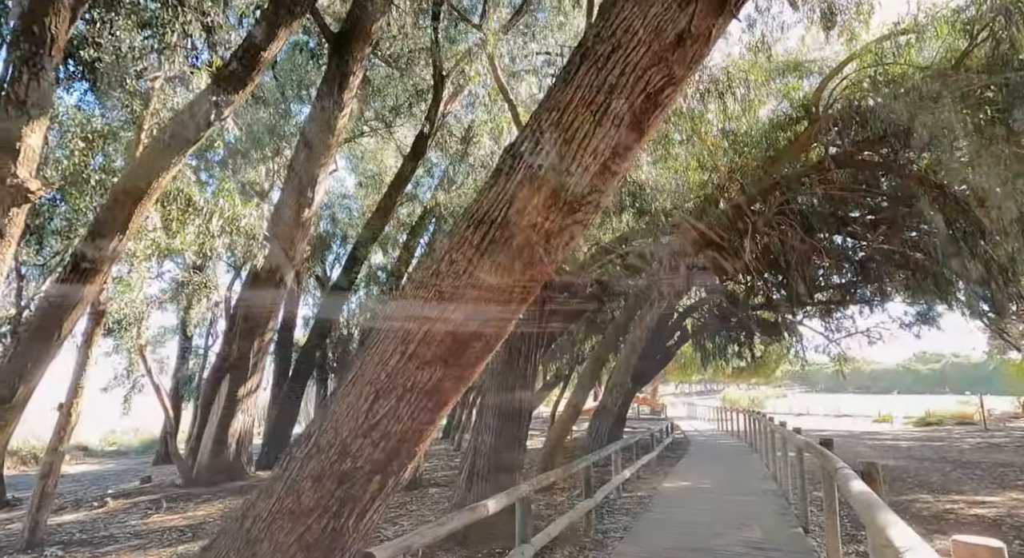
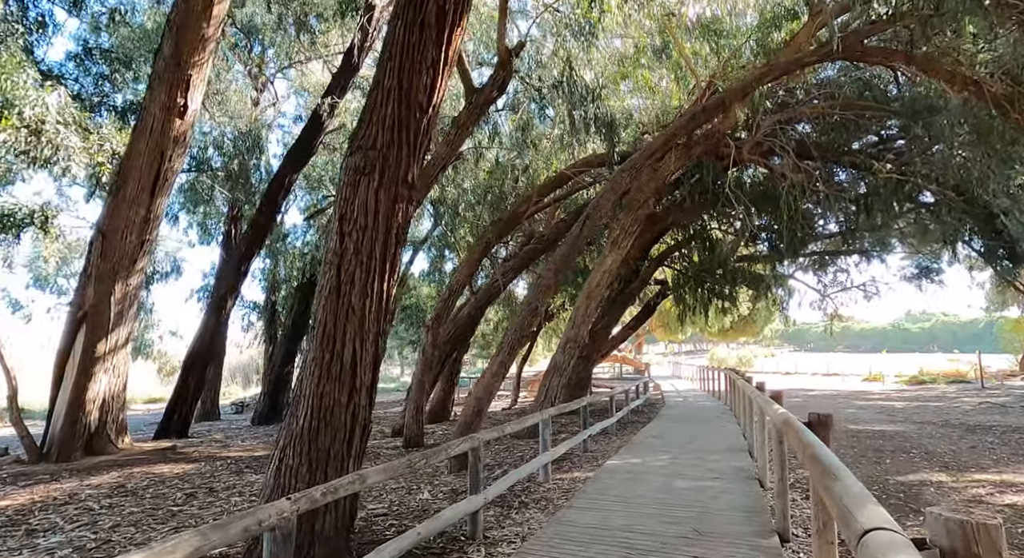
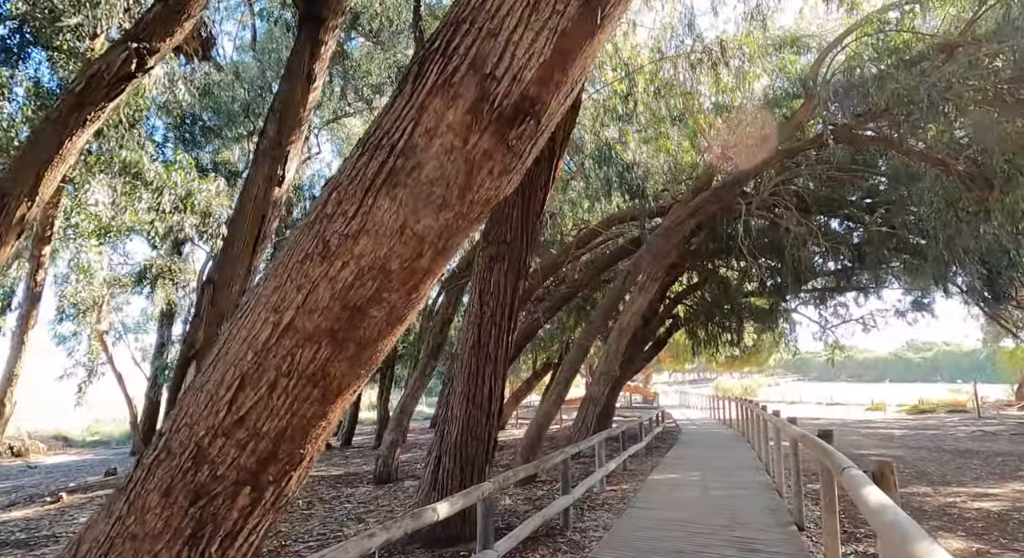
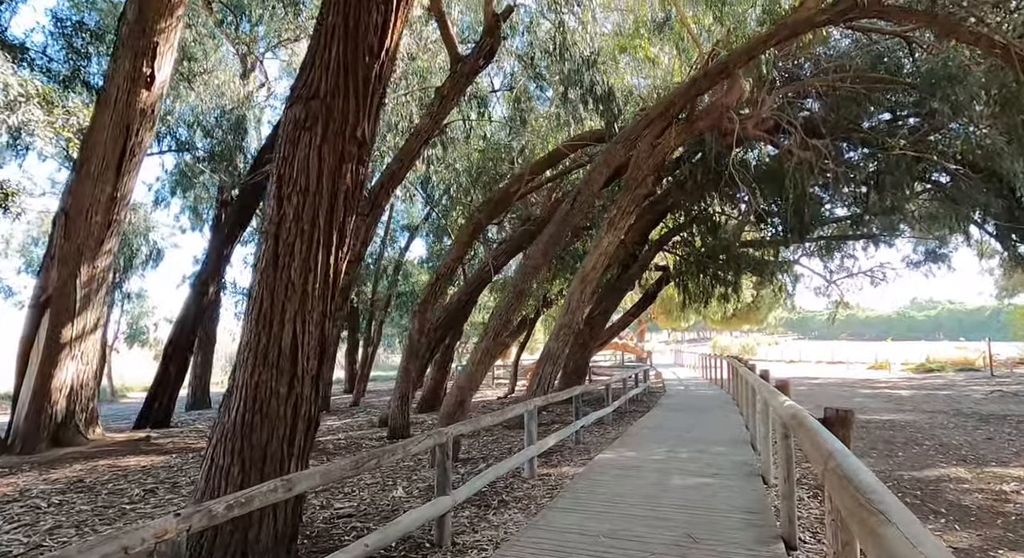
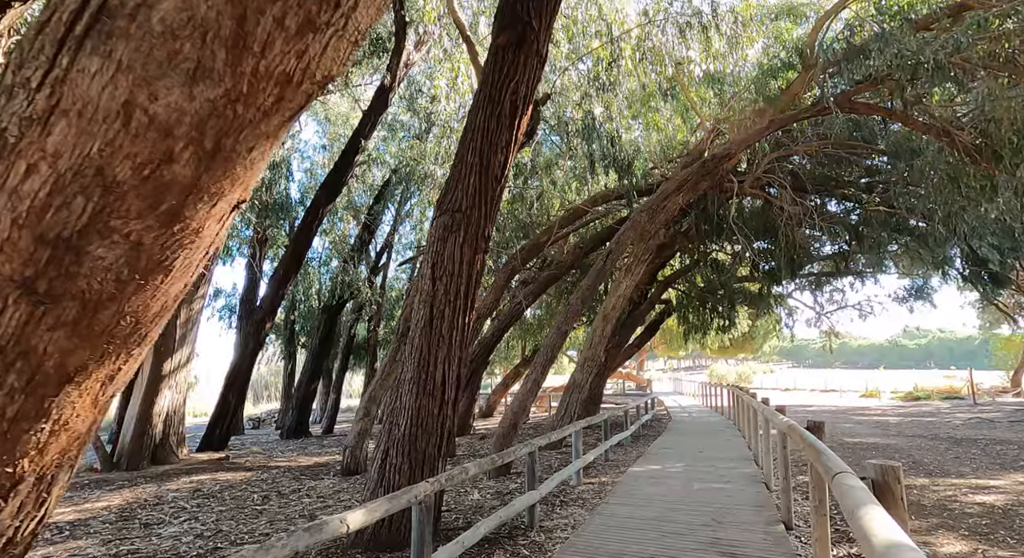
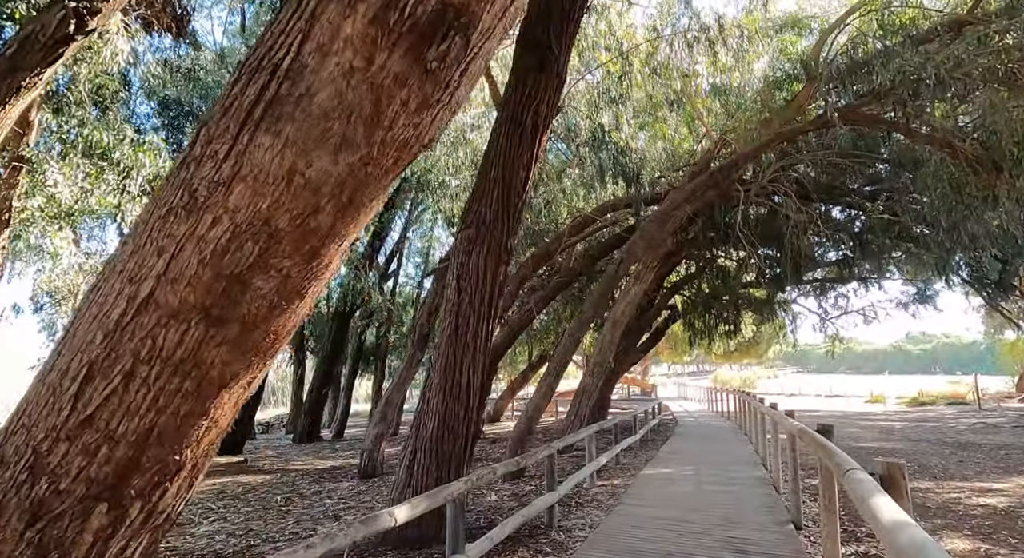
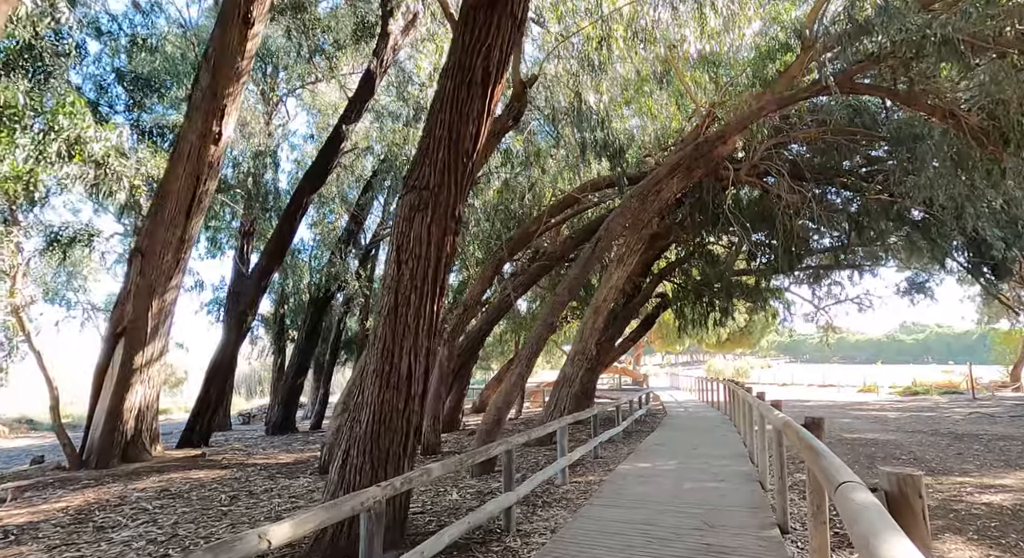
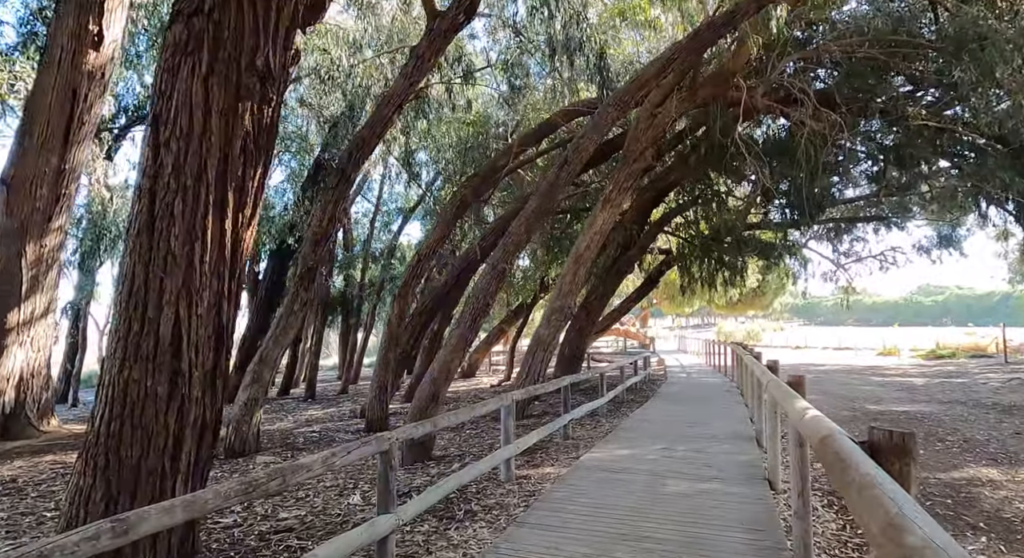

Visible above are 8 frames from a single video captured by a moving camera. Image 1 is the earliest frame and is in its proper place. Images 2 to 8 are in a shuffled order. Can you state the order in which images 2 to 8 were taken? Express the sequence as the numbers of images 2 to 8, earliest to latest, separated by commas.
3, 6, 5, 7, 2, 4, 8
